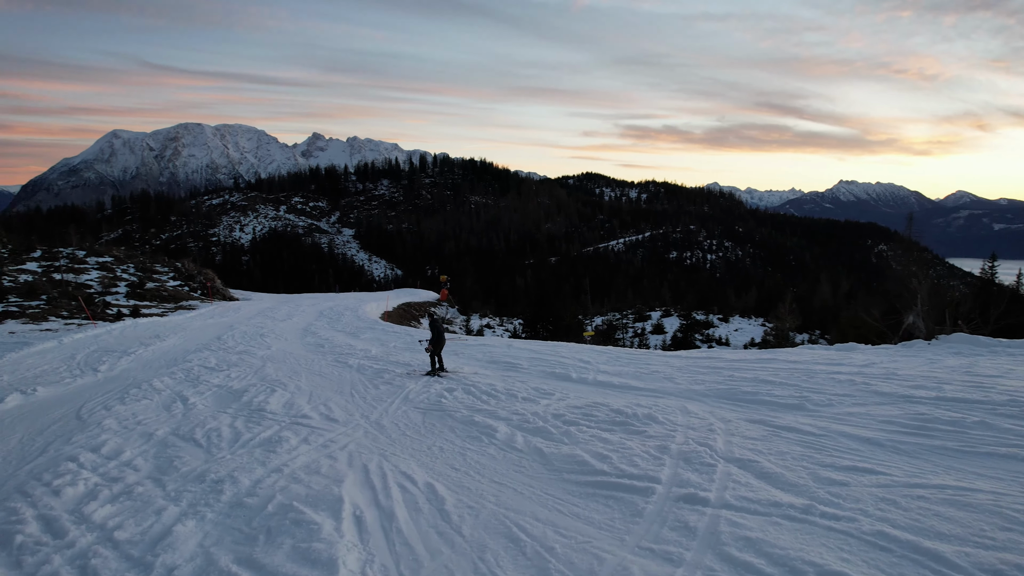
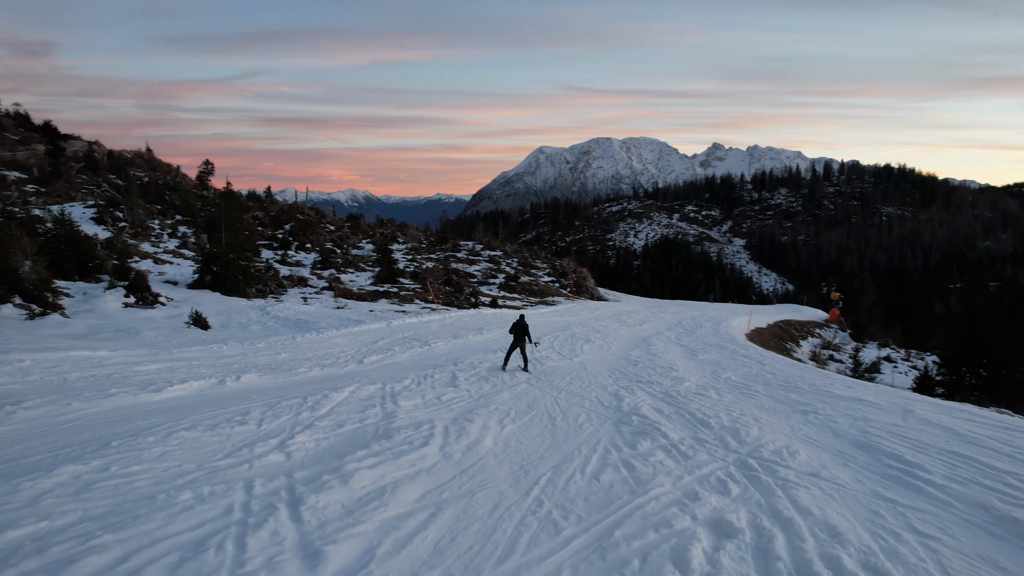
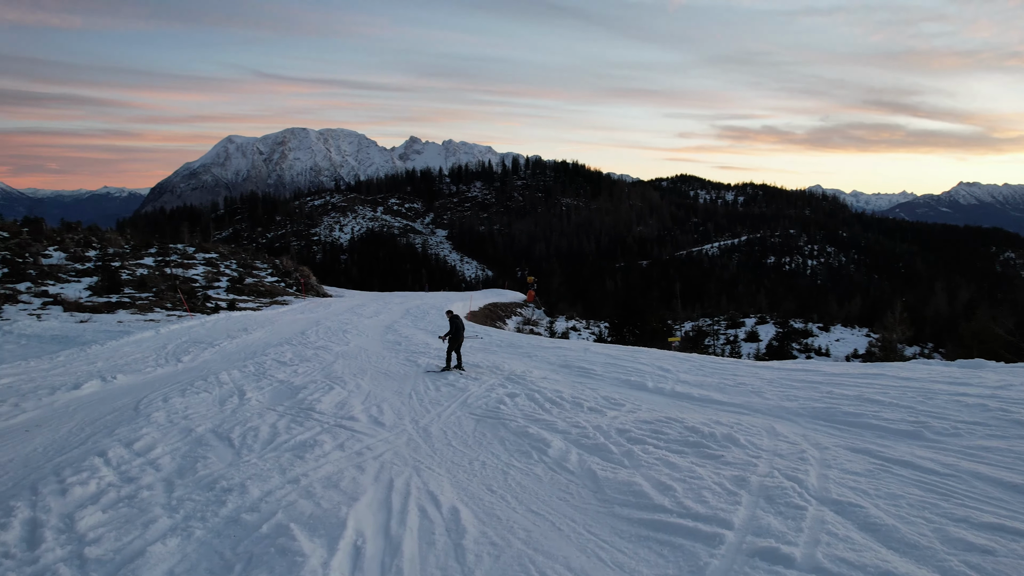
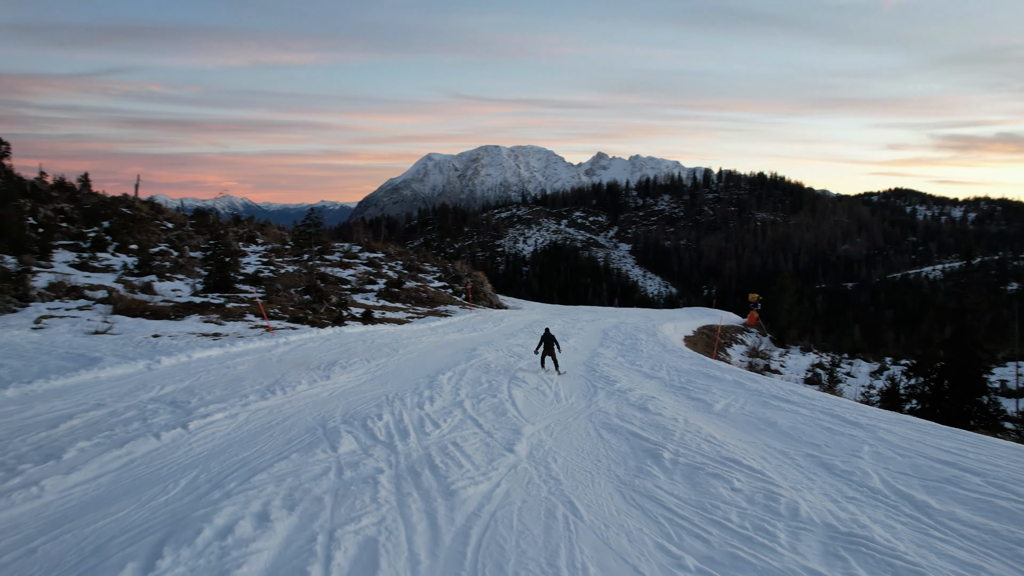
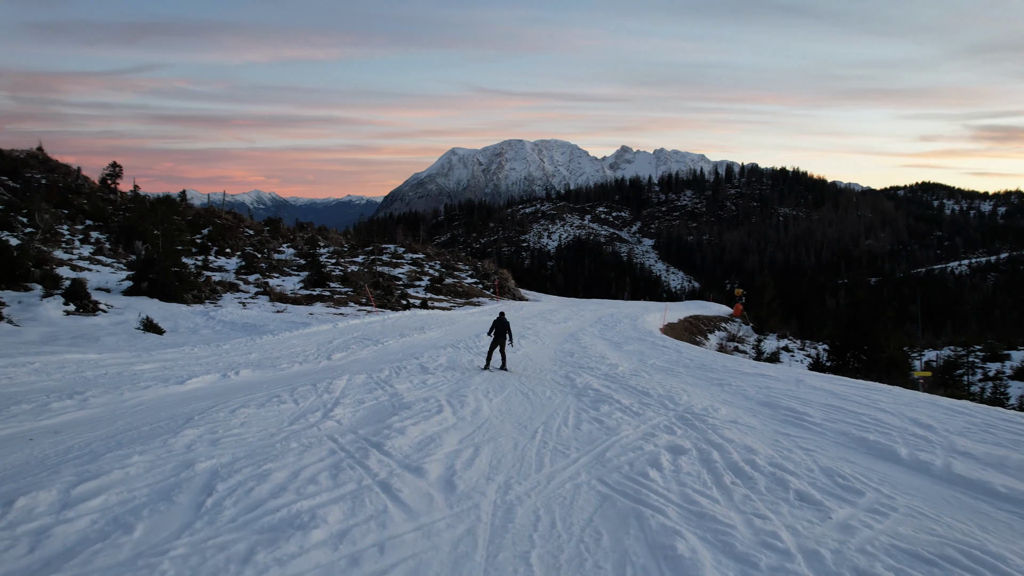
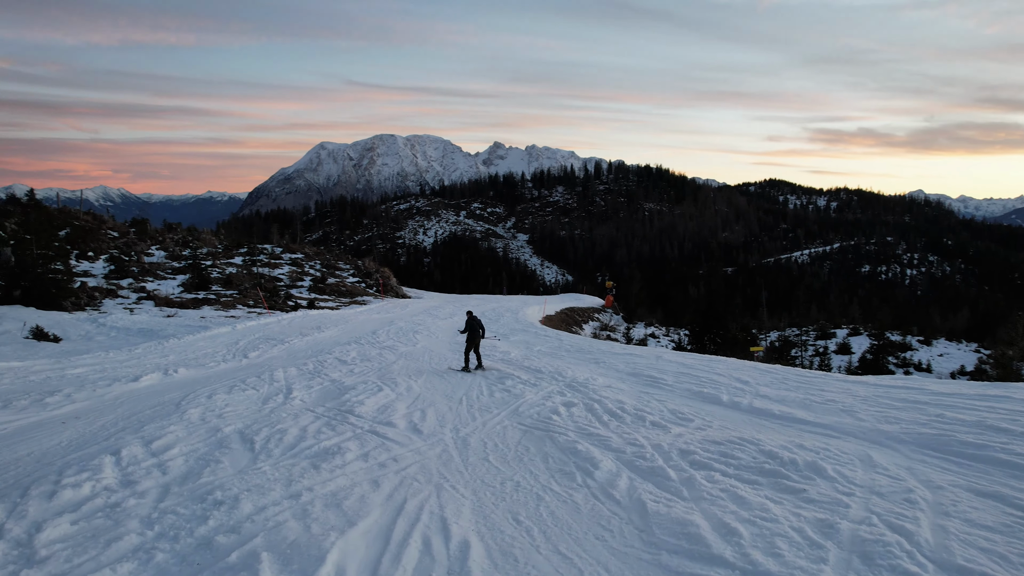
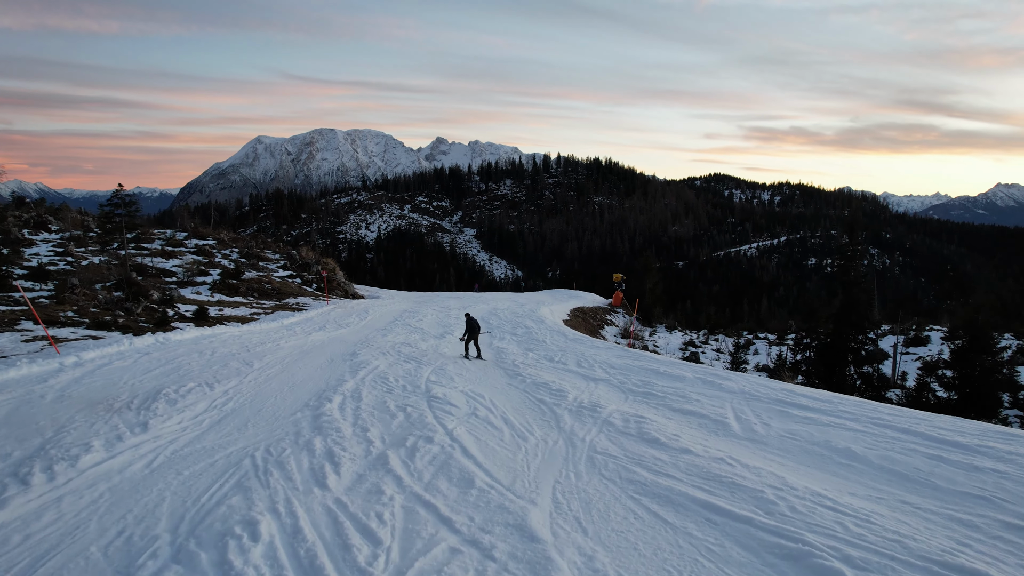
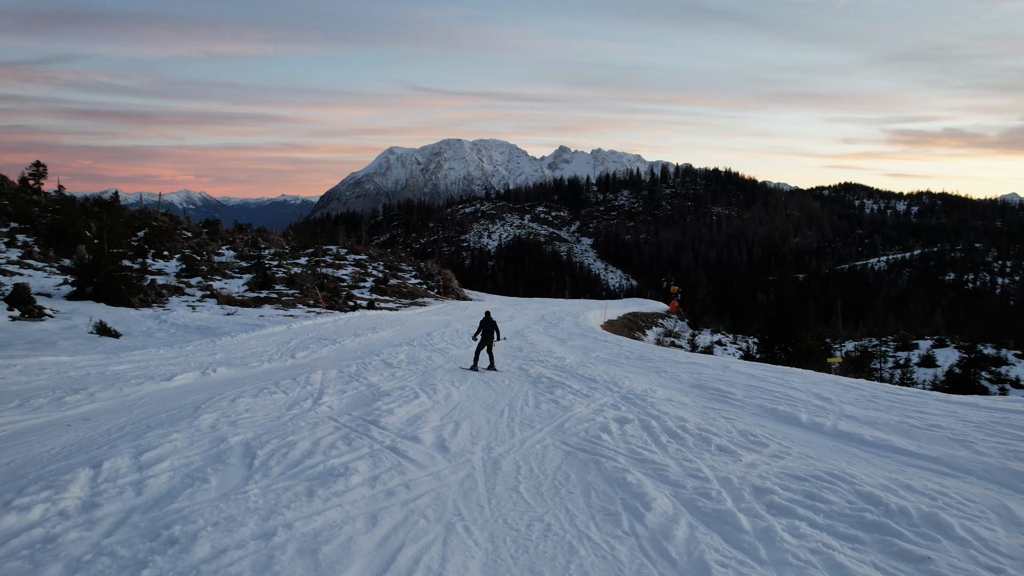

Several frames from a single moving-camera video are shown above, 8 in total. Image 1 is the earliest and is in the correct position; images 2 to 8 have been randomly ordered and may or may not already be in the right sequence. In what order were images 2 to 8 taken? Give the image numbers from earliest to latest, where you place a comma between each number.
3, 6, 8, 5, 2, 4, 7
